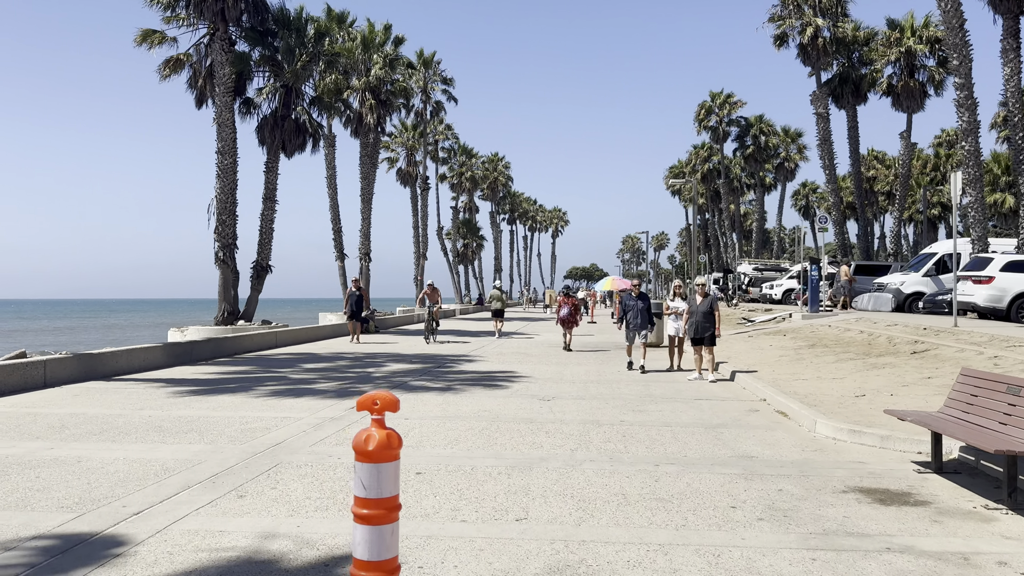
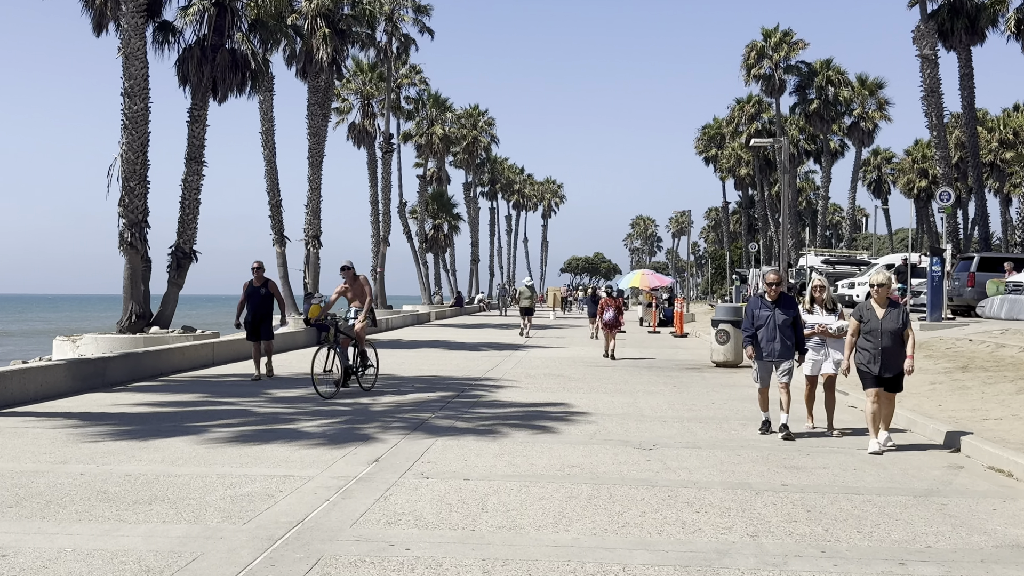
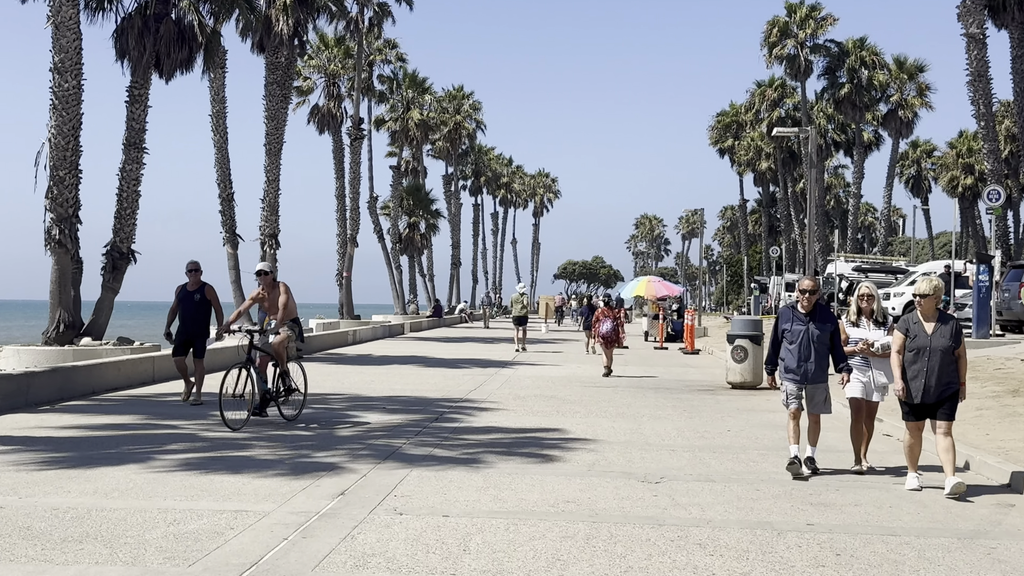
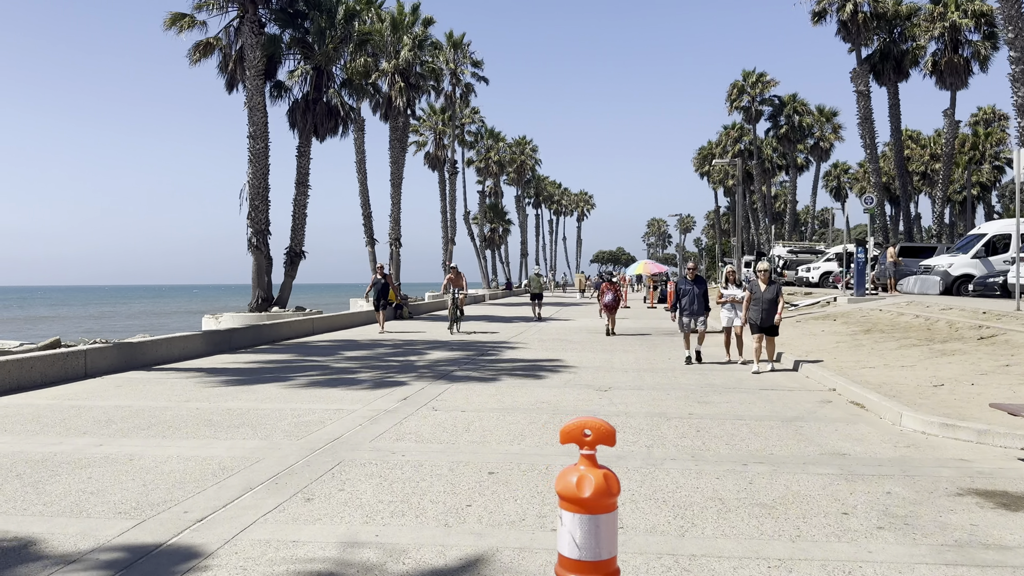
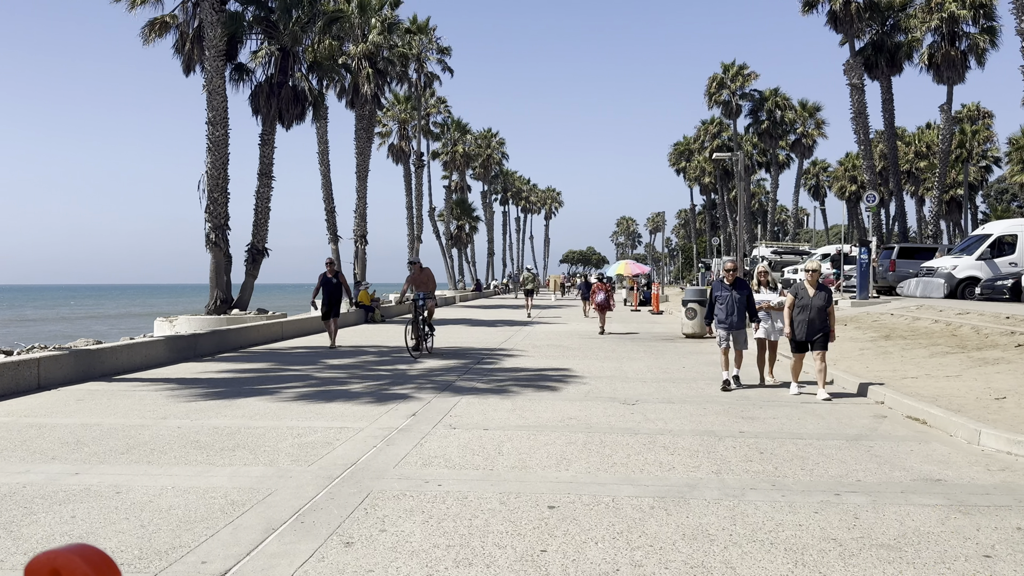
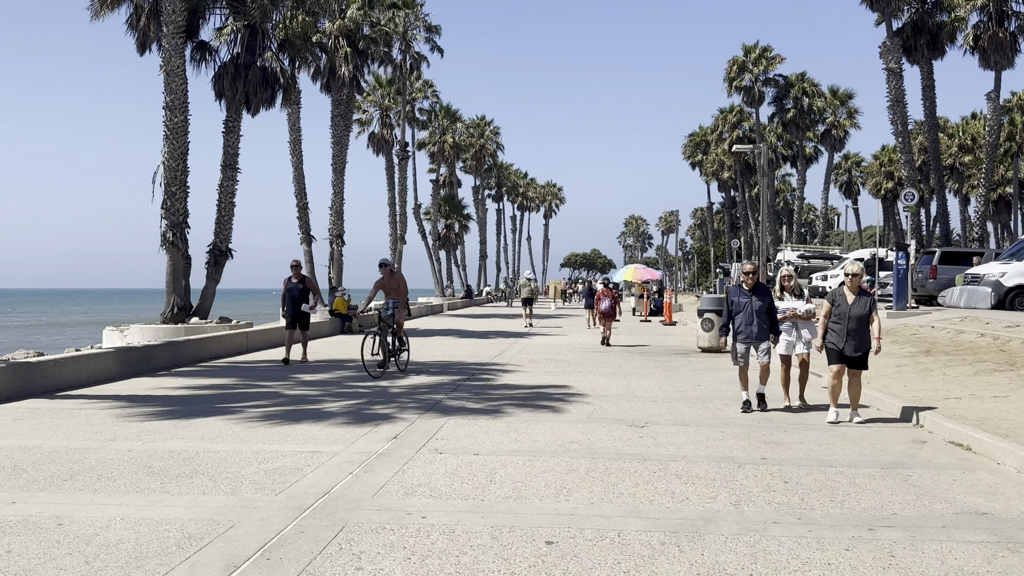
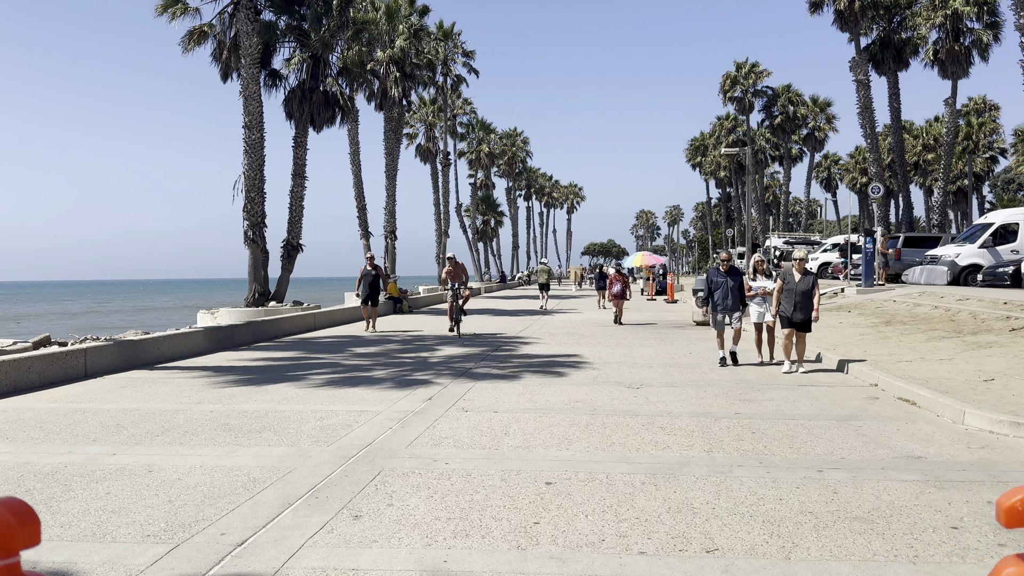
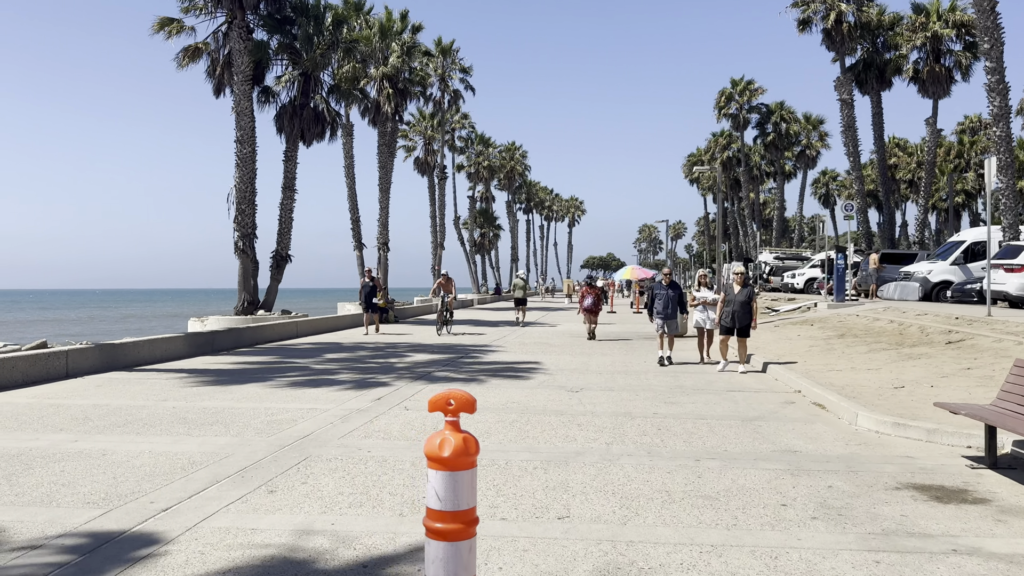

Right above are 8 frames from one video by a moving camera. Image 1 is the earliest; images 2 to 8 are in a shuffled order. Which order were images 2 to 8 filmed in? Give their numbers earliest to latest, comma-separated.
8, 4, 7, 5, 6, 2, 3
